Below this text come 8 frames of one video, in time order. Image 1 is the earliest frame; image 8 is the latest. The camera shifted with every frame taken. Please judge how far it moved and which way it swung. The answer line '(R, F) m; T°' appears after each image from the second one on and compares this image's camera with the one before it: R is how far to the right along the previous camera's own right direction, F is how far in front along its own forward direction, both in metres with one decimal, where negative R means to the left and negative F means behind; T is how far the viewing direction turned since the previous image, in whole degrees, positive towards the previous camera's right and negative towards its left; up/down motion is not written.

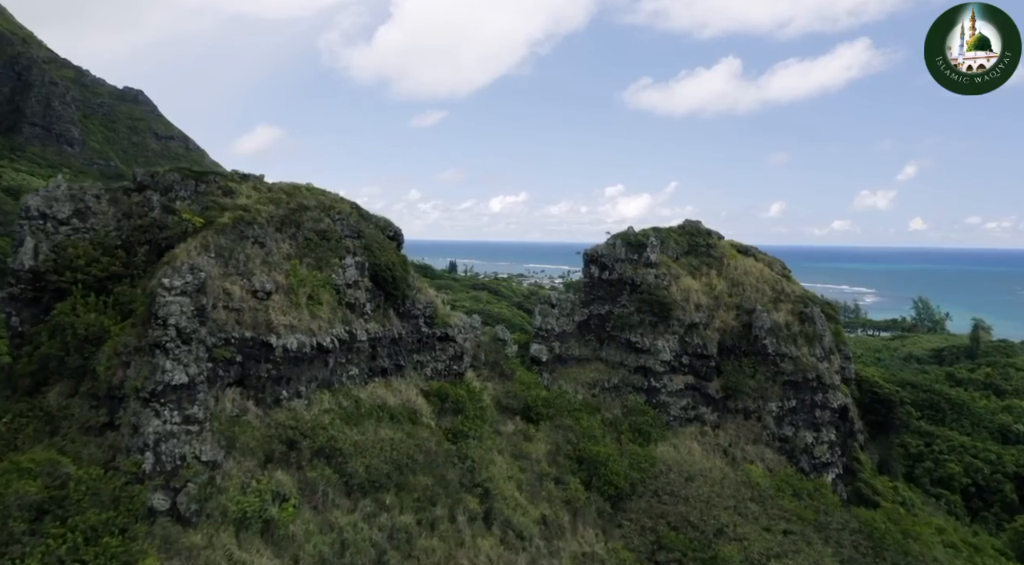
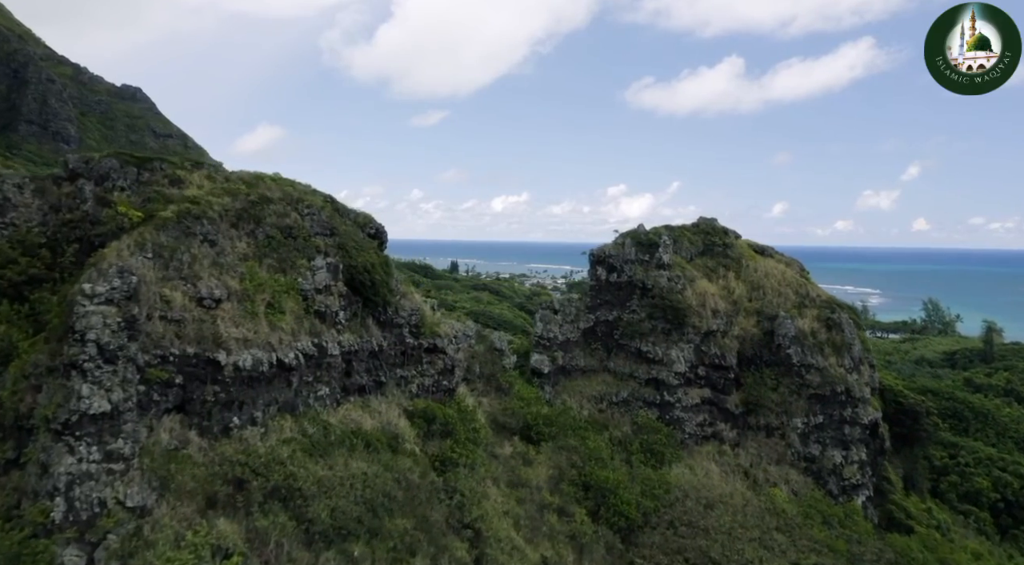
(+0.1, +2.4) m; 0°
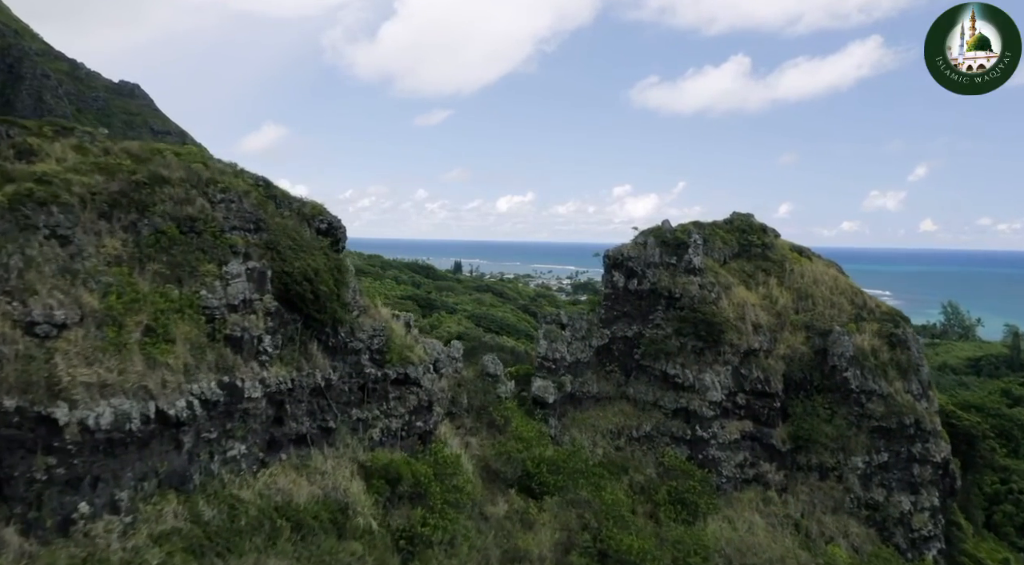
(+0.2, +4.1) m; 0°
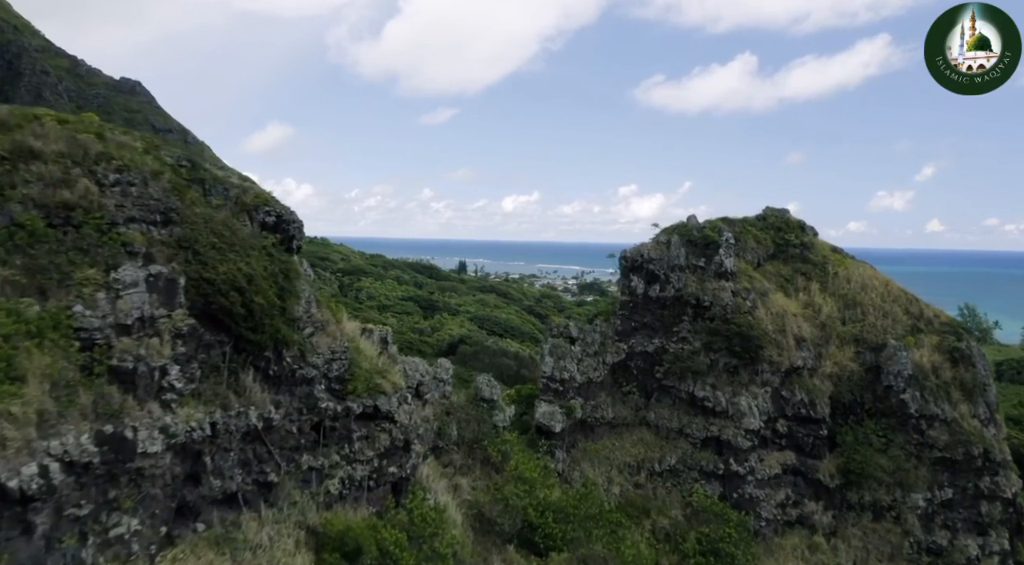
(+0.1, +2.8) m; 0°
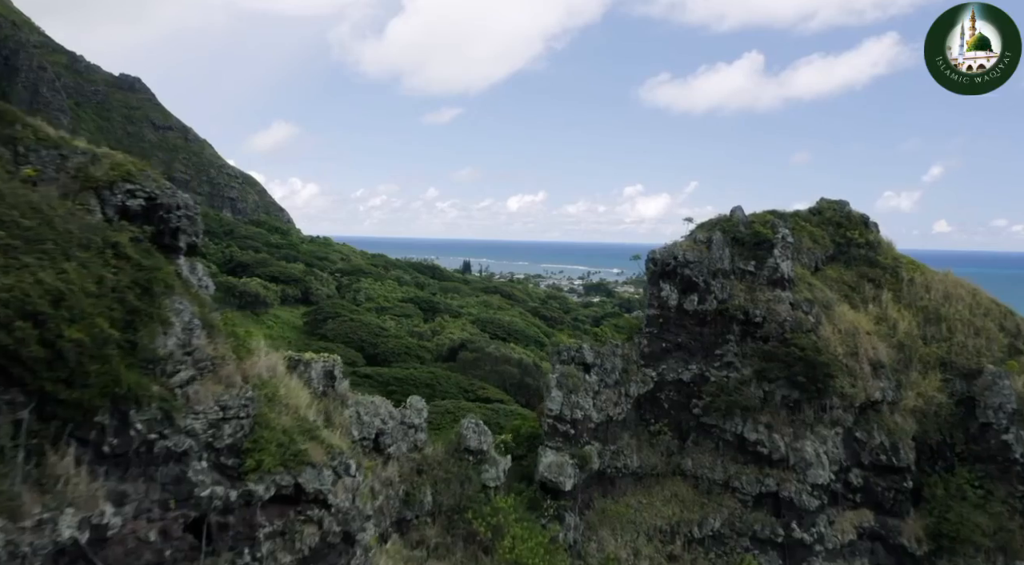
(+0.2, +3.5) m; 0°
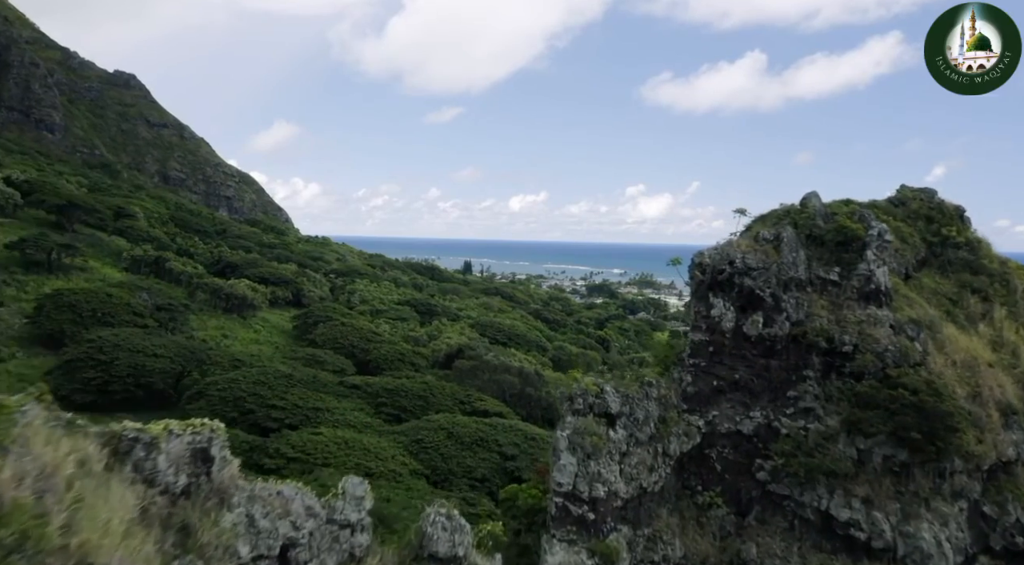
(+0.1, +3.5) m; 0°
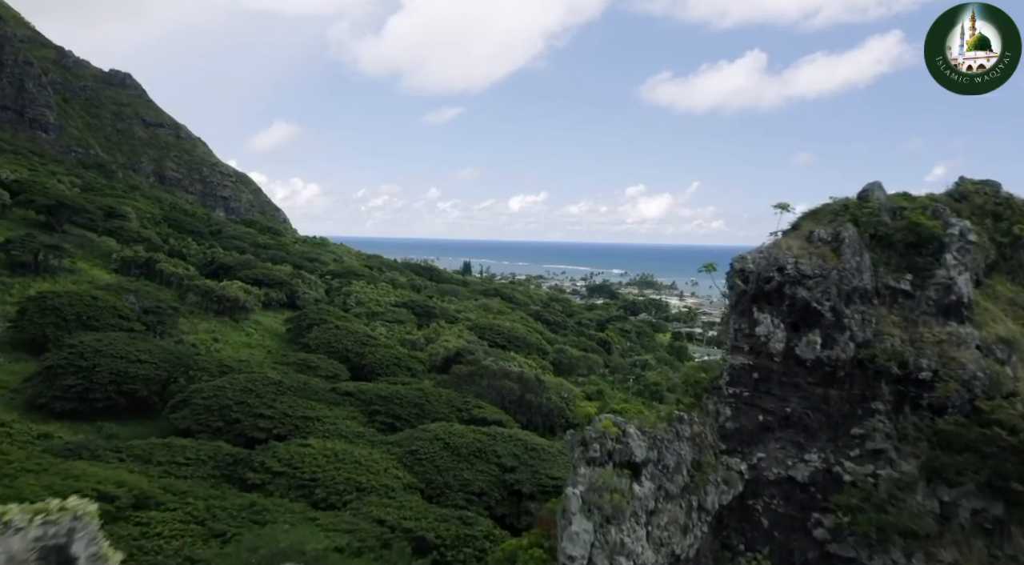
(0.0, +1.8) m; 0°
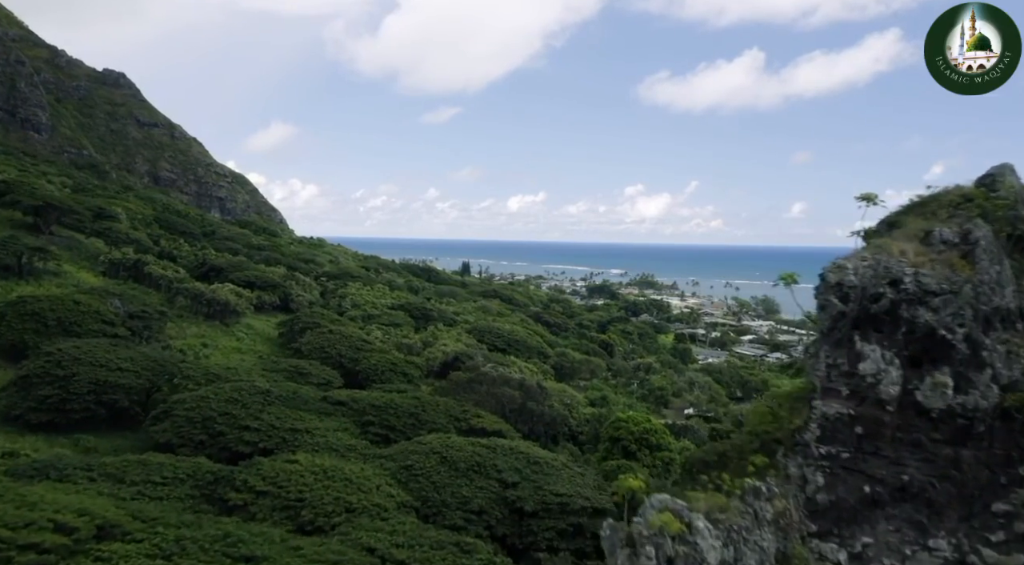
(-0.1, +2.0) m; 0°
